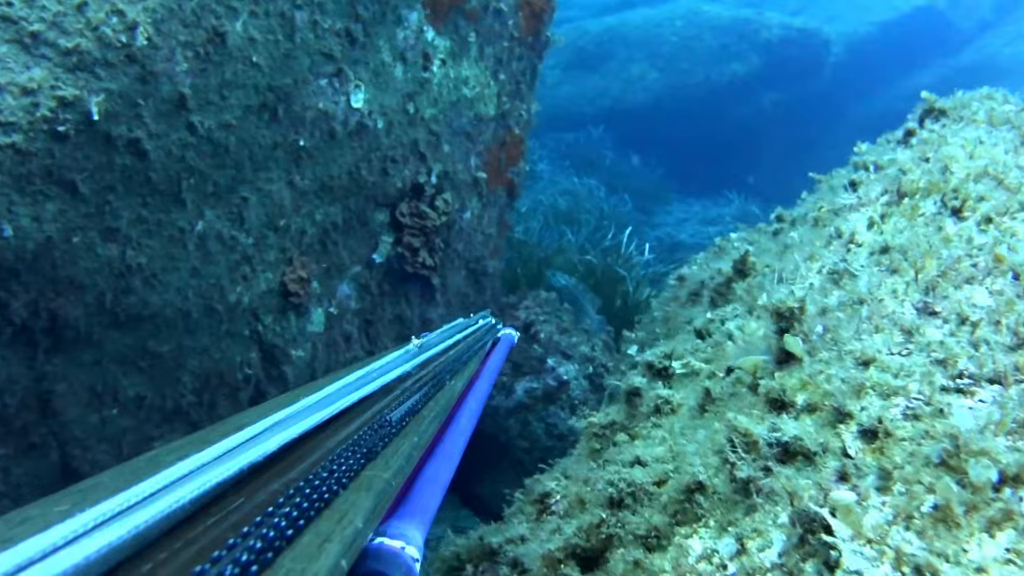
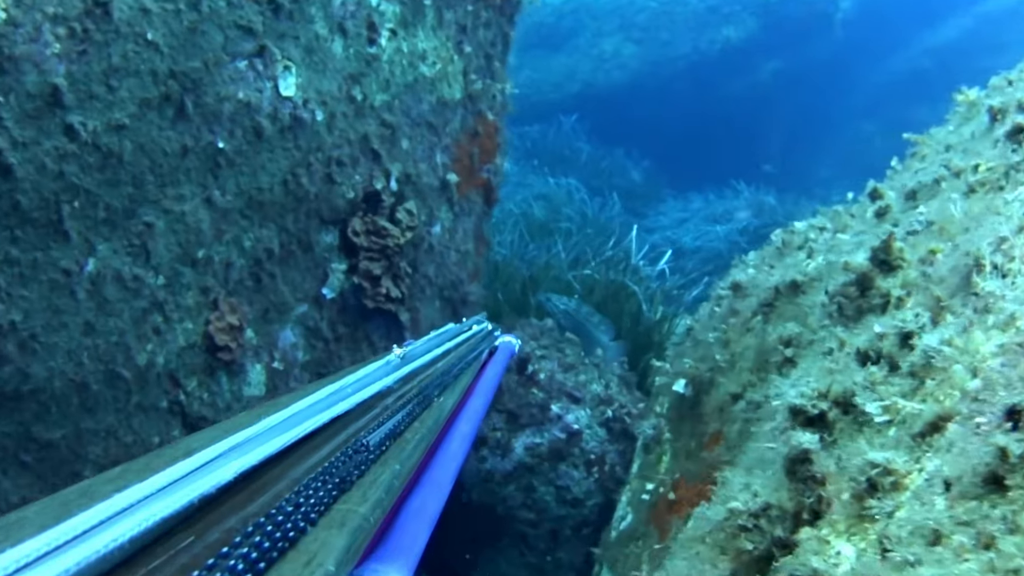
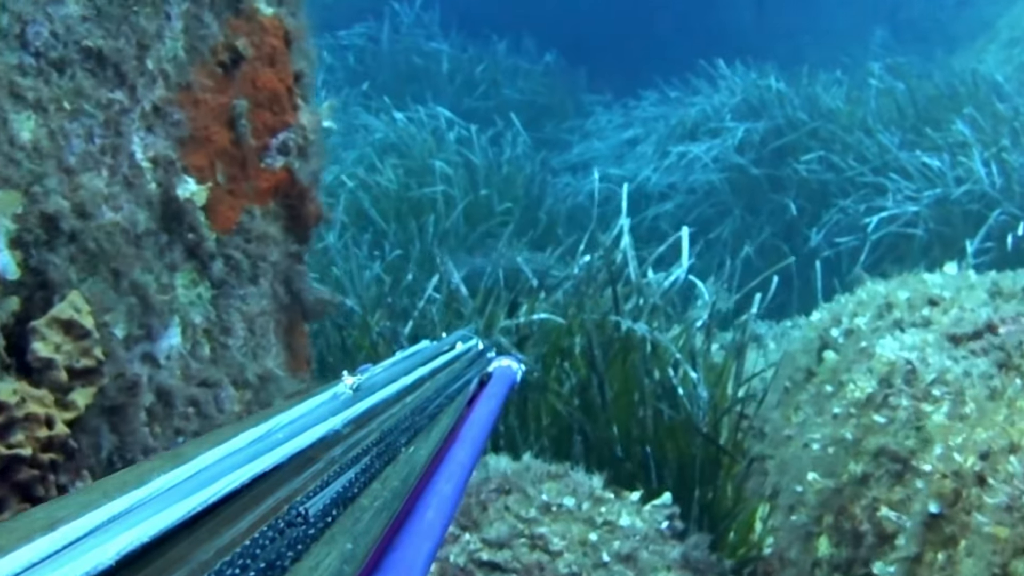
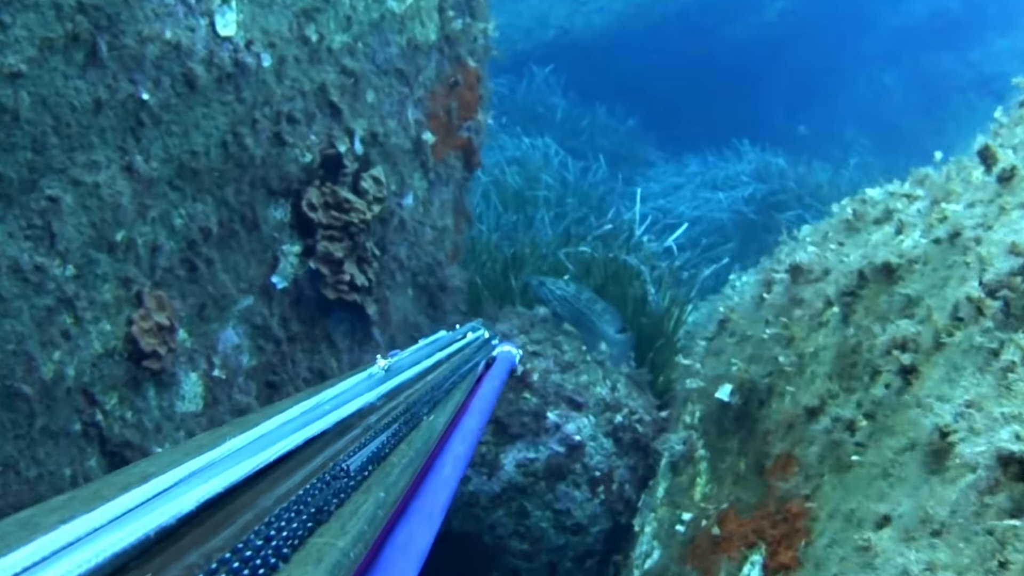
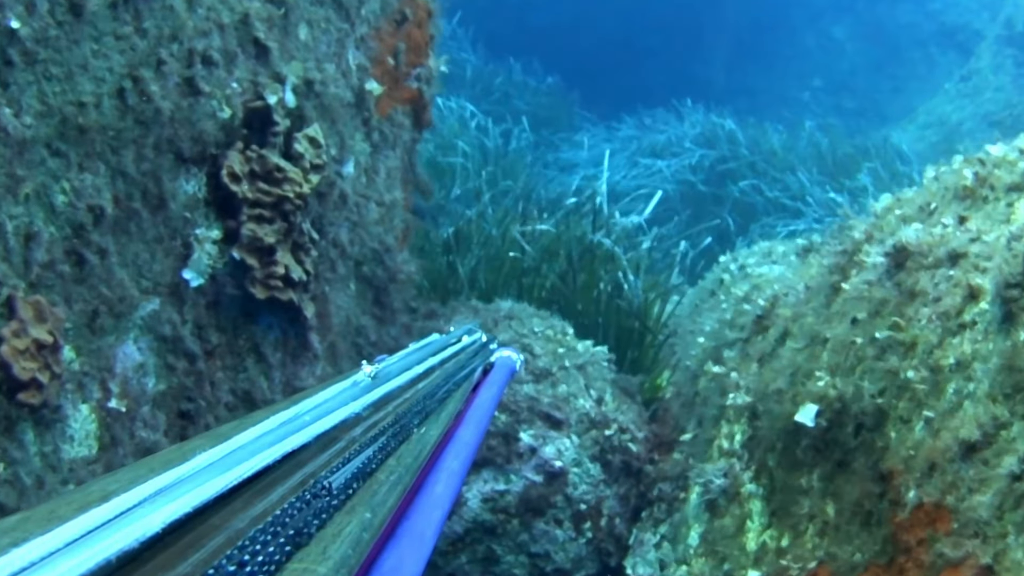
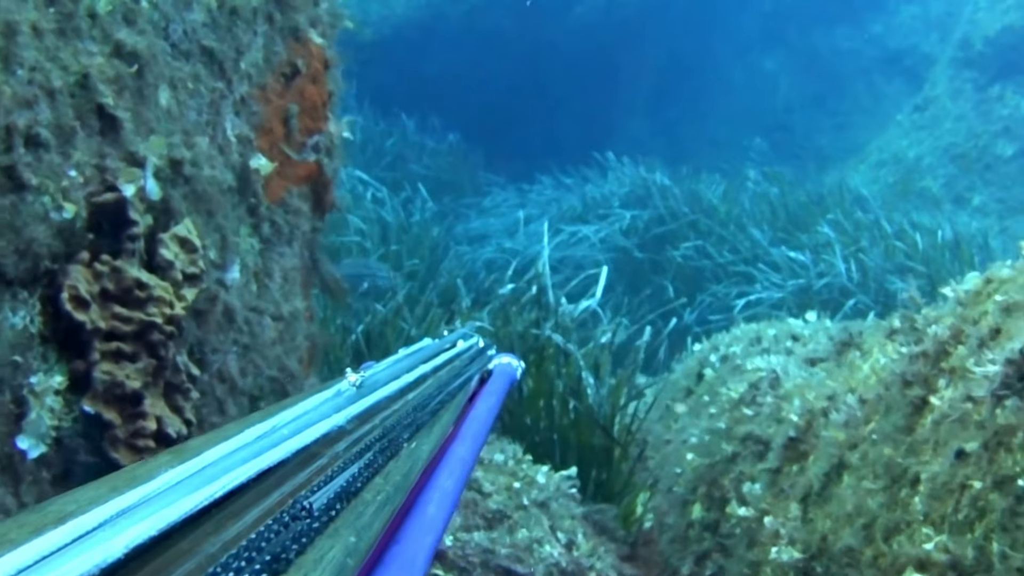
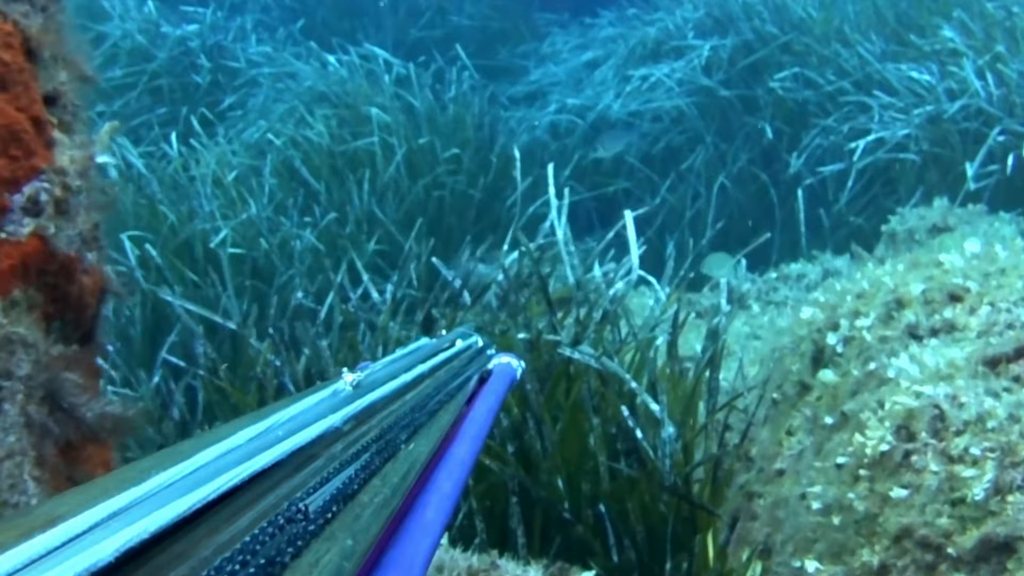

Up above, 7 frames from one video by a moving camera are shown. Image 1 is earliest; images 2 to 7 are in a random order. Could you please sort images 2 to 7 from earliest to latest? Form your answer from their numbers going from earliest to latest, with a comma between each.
2, 4, 5, 6, 3, 7
